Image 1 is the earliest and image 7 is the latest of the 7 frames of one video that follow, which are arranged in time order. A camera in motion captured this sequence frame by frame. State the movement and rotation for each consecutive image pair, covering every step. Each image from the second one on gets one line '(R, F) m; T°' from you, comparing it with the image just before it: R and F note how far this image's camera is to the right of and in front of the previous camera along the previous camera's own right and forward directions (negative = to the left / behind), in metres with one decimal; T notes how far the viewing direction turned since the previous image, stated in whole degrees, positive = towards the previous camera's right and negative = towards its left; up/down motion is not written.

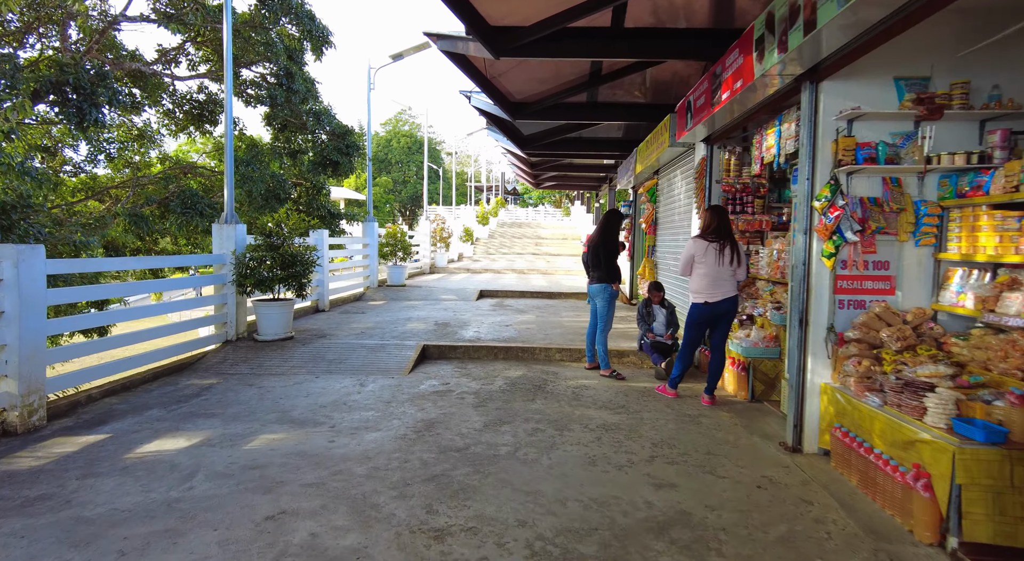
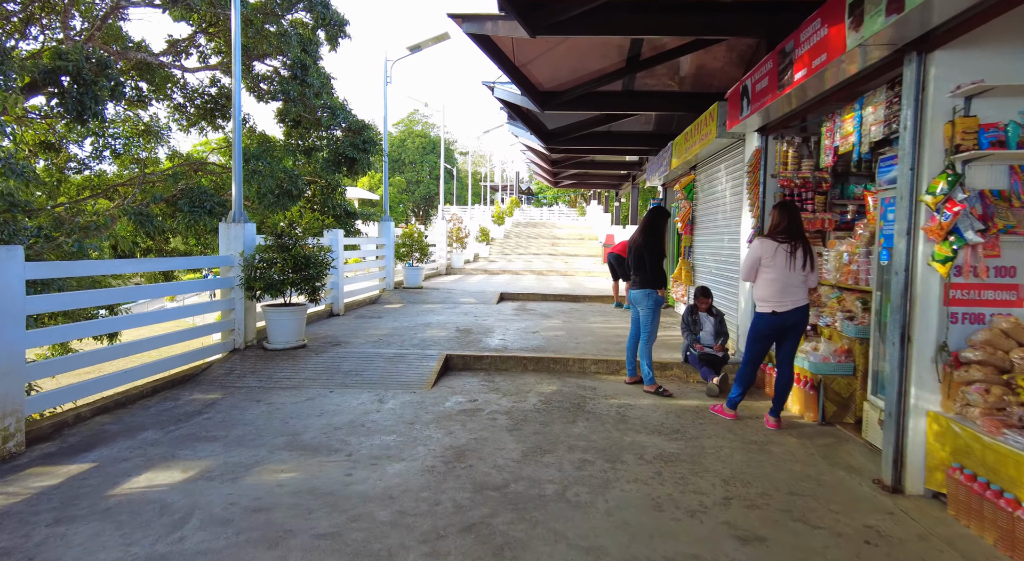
(-0.2, +0.6) m; -1°
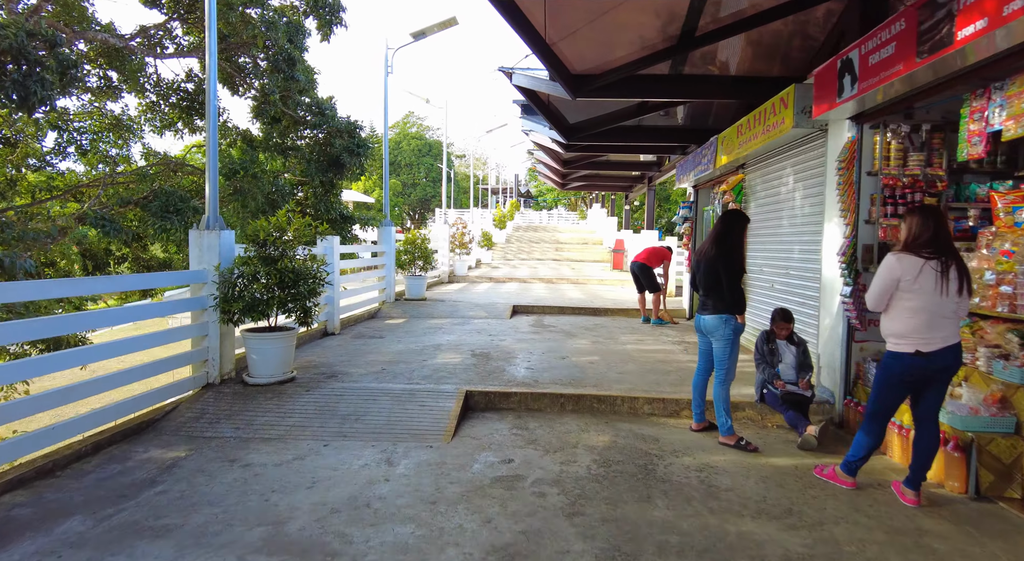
(-0.3, +1.1) m; 0°
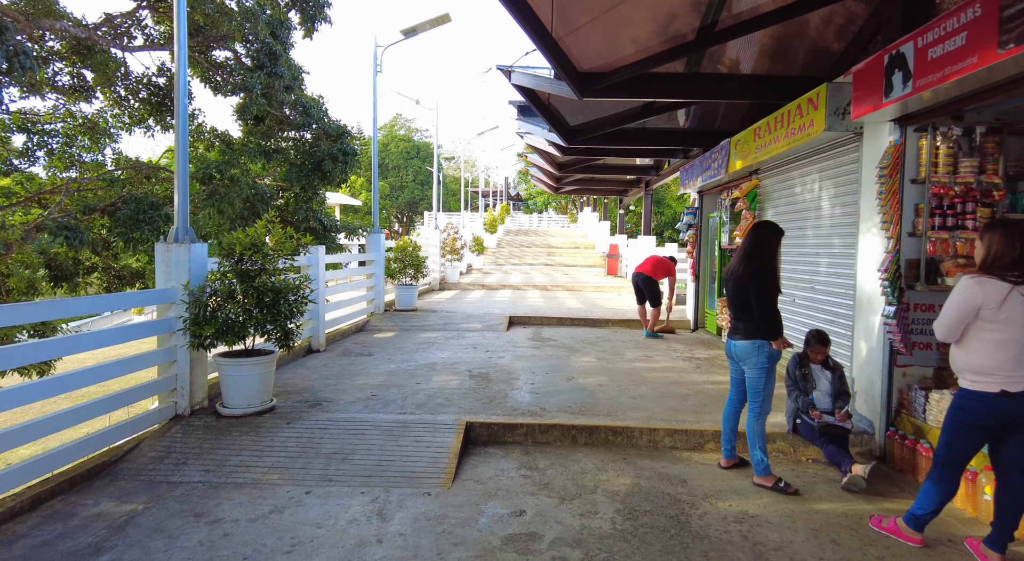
(-0.1, +0.5) m; +1°
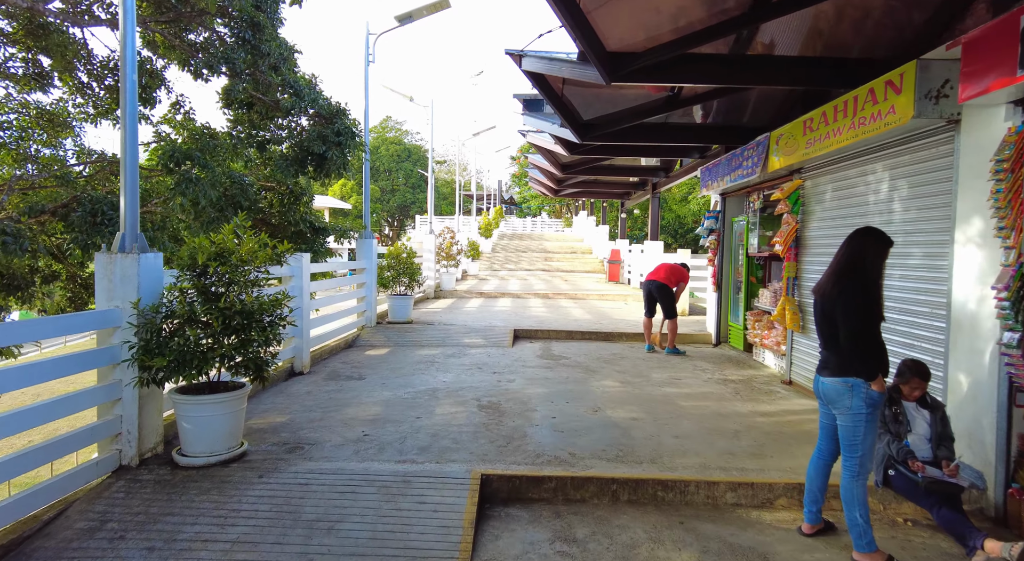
(-0.2, +0.9) m; +1°
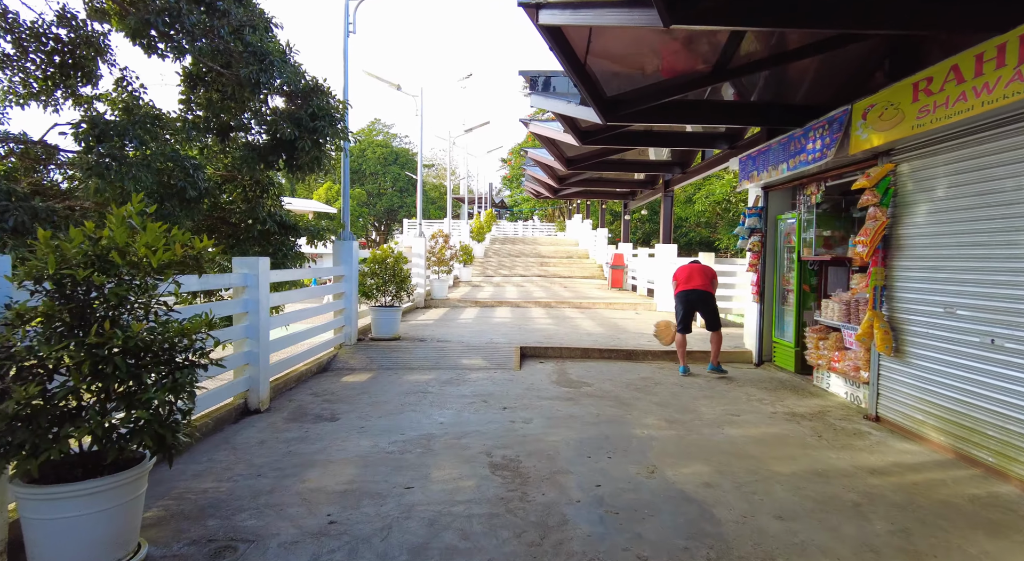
(-0.2, +1.4) m; +1°
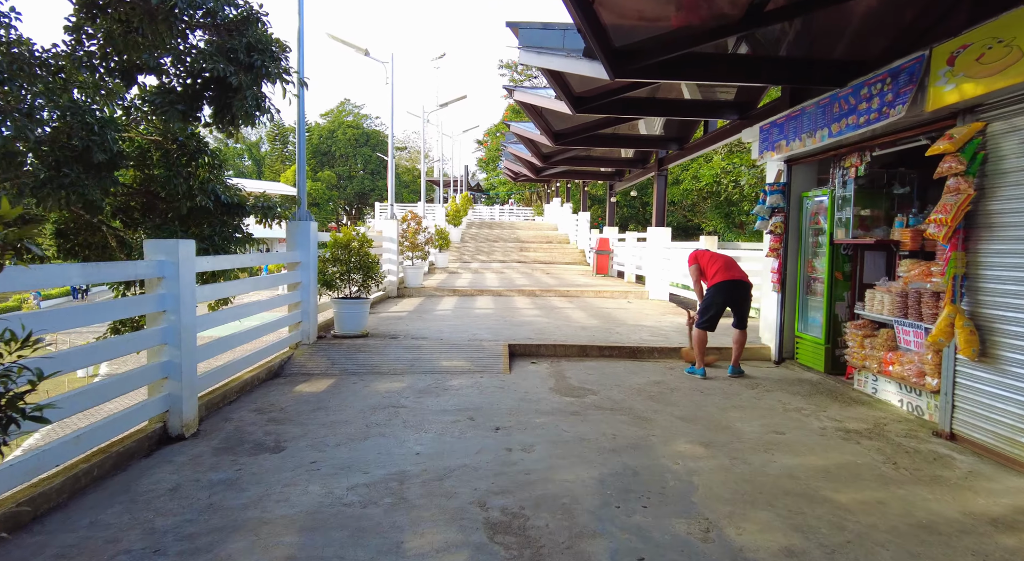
(-0.1, +1.1) m; +2°
